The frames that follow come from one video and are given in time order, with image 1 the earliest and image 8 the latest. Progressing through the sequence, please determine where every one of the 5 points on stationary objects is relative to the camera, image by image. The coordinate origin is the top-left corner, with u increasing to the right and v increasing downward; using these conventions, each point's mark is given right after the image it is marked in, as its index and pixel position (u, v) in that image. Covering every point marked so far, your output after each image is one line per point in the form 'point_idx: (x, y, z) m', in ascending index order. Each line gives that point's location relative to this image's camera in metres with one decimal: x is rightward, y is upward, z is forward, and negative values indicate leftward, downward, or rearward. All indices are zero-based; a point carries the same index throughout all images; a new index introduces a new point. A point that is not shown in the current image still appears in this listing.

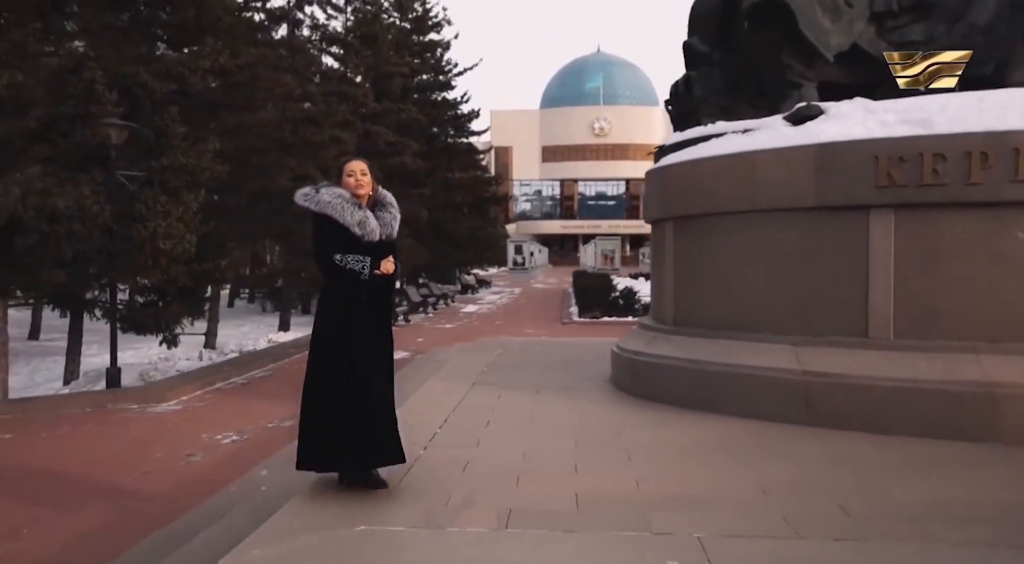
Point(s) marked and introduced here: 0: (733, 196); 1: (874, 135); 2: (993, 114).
0: (+1.9, +0.7, +6.7) m
1: (+2.7, +1.1, +6.1) m
2: (+3.5, +1.2, +5.8) m
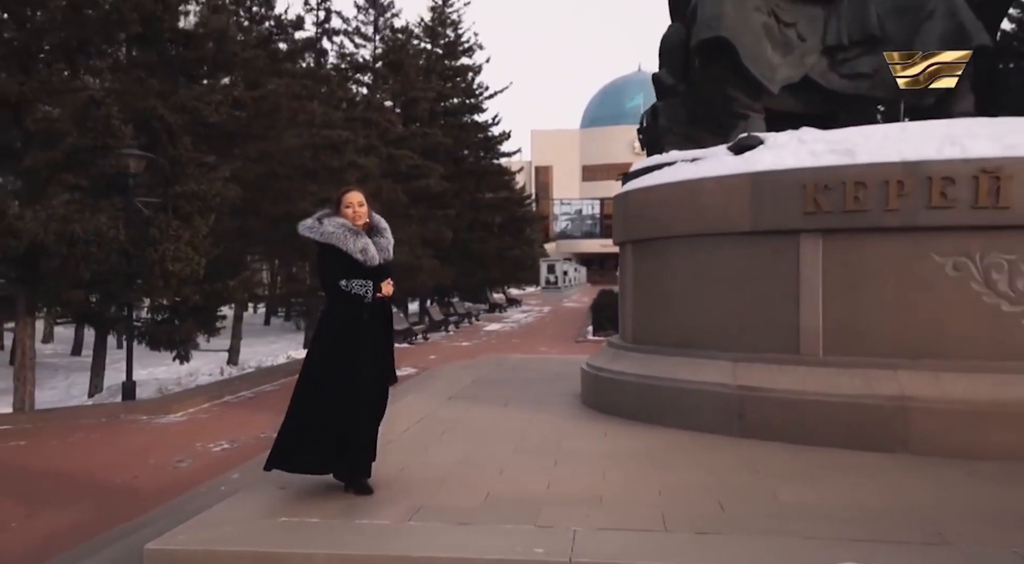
0: (+1.6, +0.5, +7.2) m
1: (+2.3, +1.0, +6.5) m
2: (+3.1, +1.0, +6.2) m
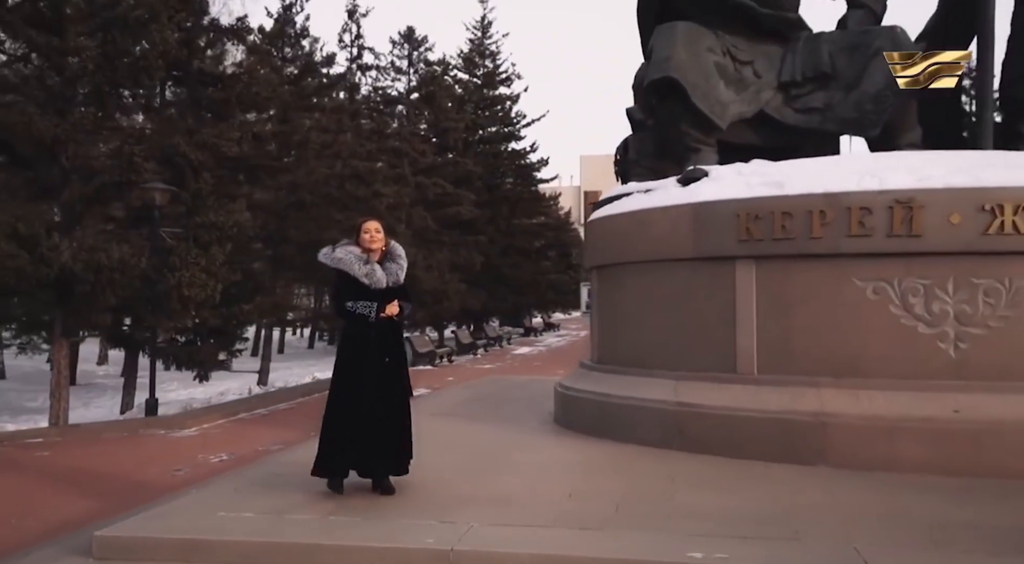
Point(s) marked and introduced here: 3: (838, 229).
0: (+1.2, +0.3, +7.7) m
1: (+1.9, +0.7, +6.9) m
2: (+2.6, +0.8, +6.6) m
3: (+2.6, +0.4, +6.4) m
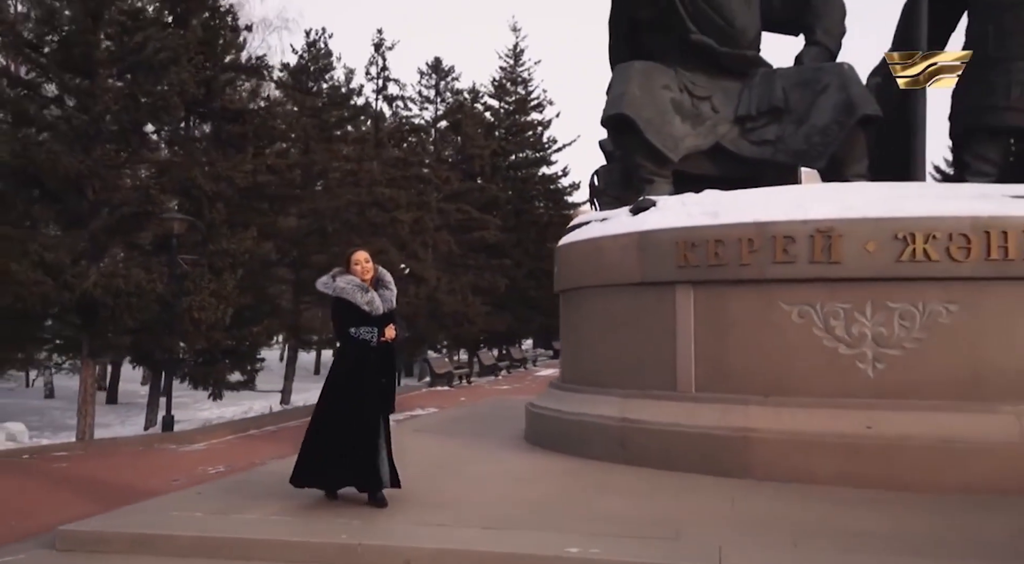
0: (+0.8, +0.1, +8.2) m
1: (+1.5, +0.5, +7.4) m
2: (+2.2, +0.6, +7.0) m
3: (+2.2, +0.2, +6.9) m
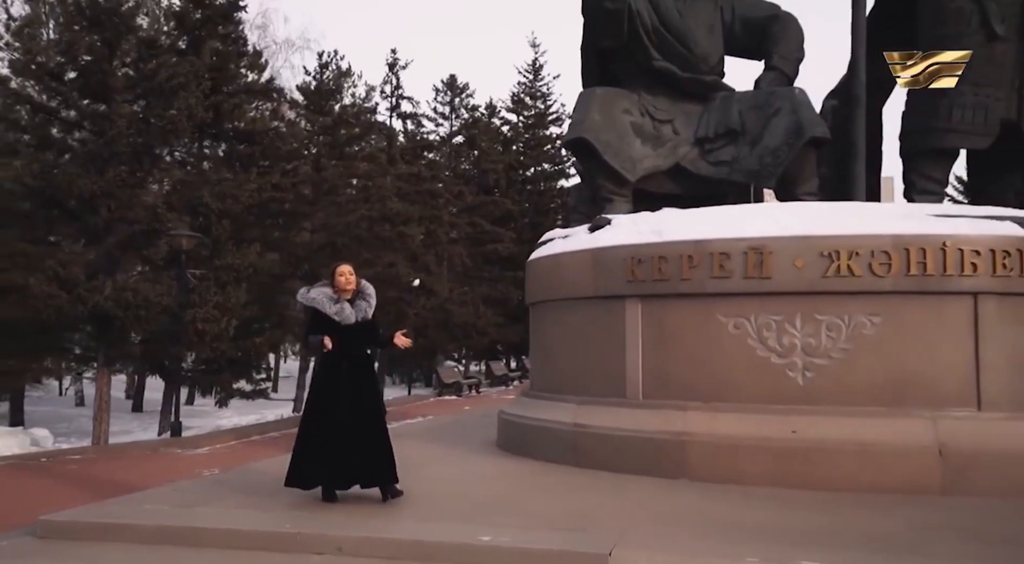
0: (+0.5, -0.1, +8.7) m
1: (+1.1, +0.4, +7.9) m
2: (+1.8, +0.5, +7.5) m
3: (+1.8, +0.1, +7.3) m
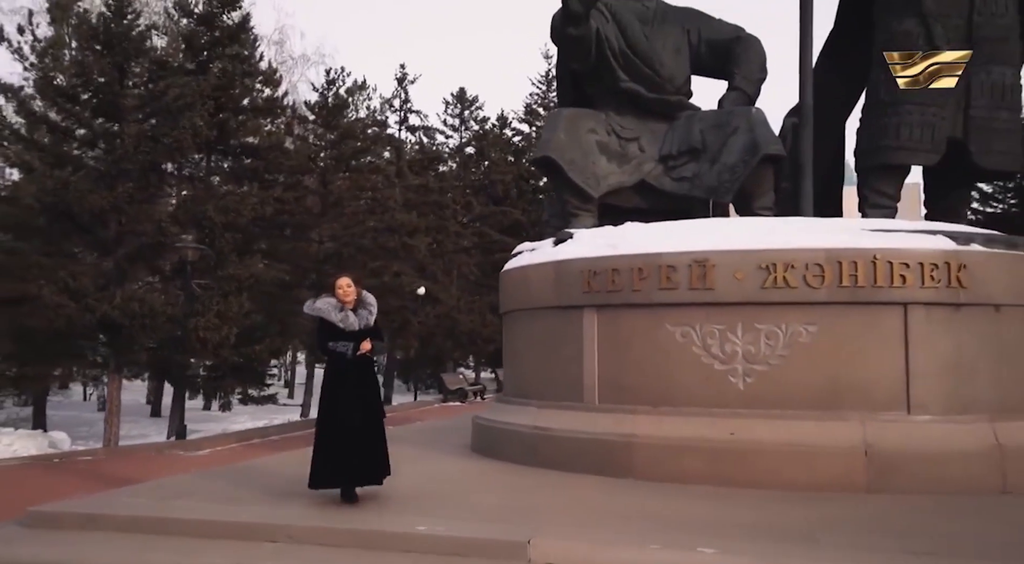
0: (+0.1, -0.2, +9.2) m
1: (+0.8, +0.3, +8.4) m
2: (+1.4, +0.4, +8.0) m
3: (+1.4, 0.0, +7.8) m
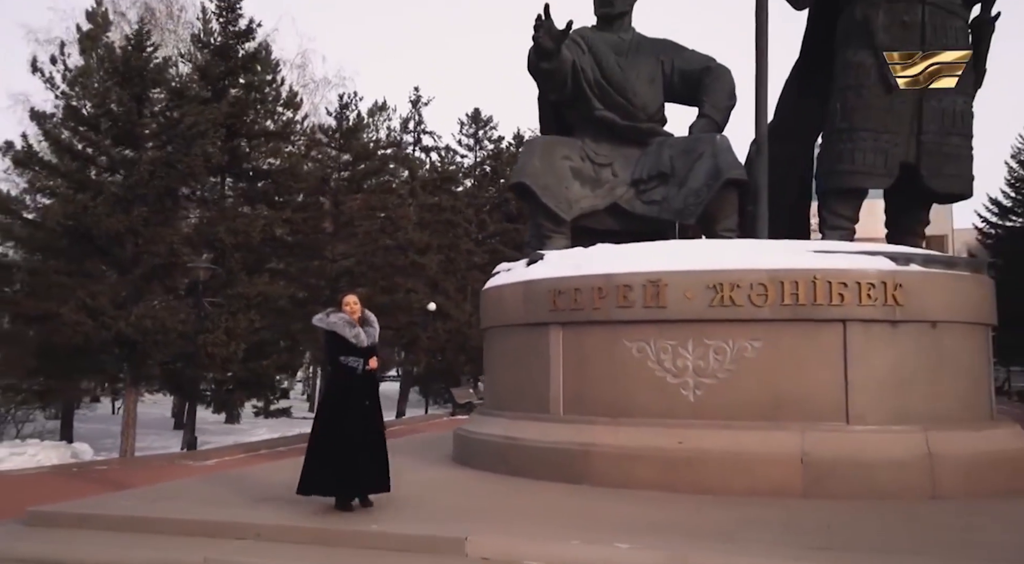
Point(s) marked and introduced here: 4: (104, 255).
0: (-0.2, -0.4, +9.8) m
1: (+0.4, +0.1, +9.0) m
2: (+1.1, +0.2, +8.5) m
3: (+1.0, -0.2, +8.3) m
4: (-8.1, +0.5, +15.8) m
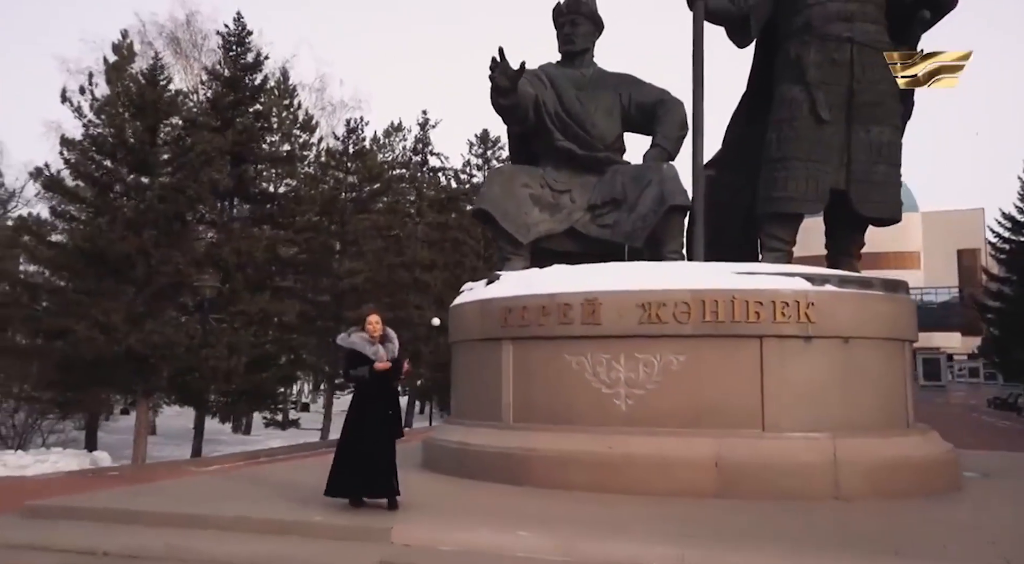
0: (-0.7, -0.7, +10.7) m
1: (-0.1, -0.2, +9.8) m
2: (+0.5, 0.0, +9.4) m
3: (+0.5, -0.4, +9.1) m
4: (-8.3, +0.2, +16.9) m
